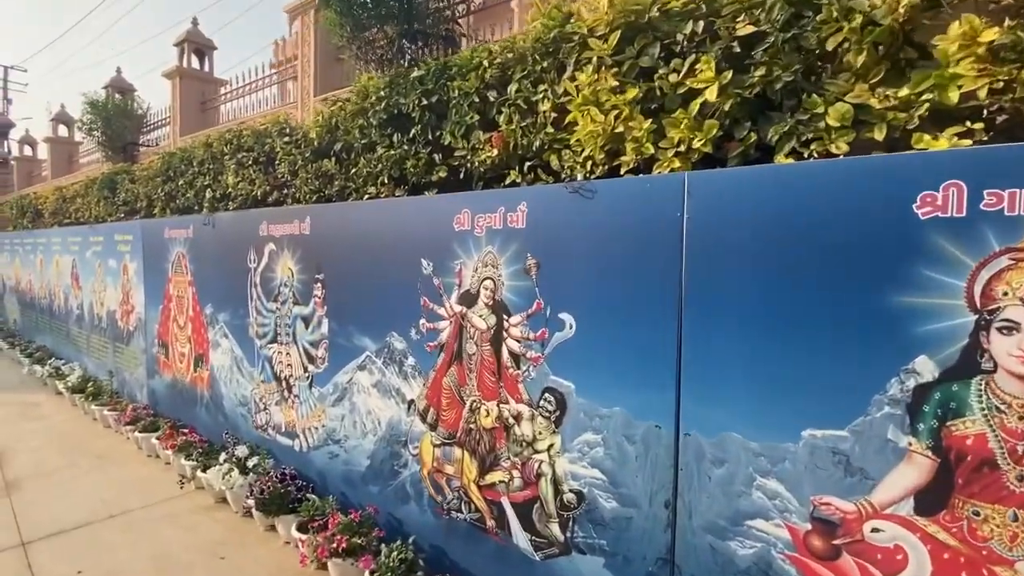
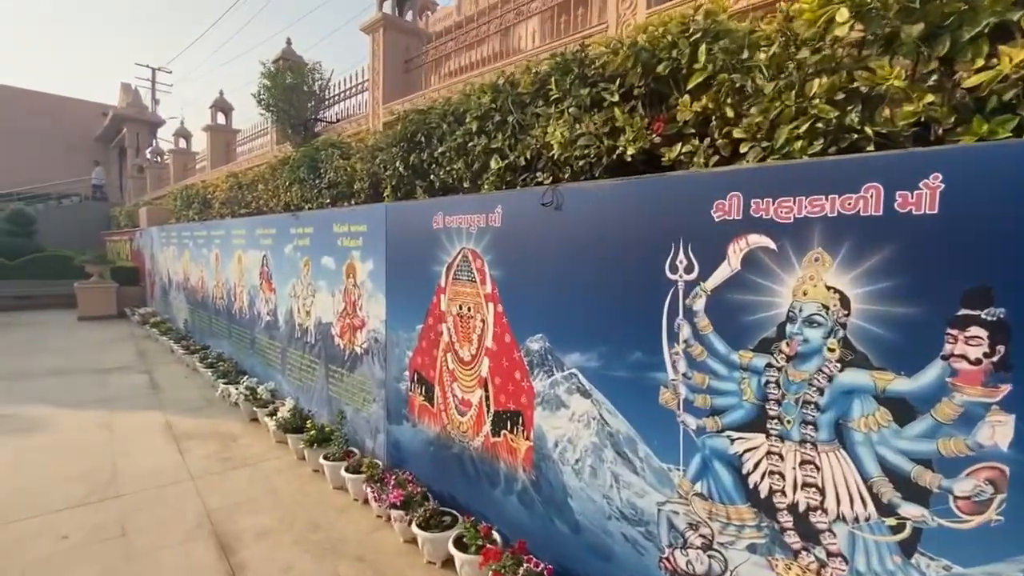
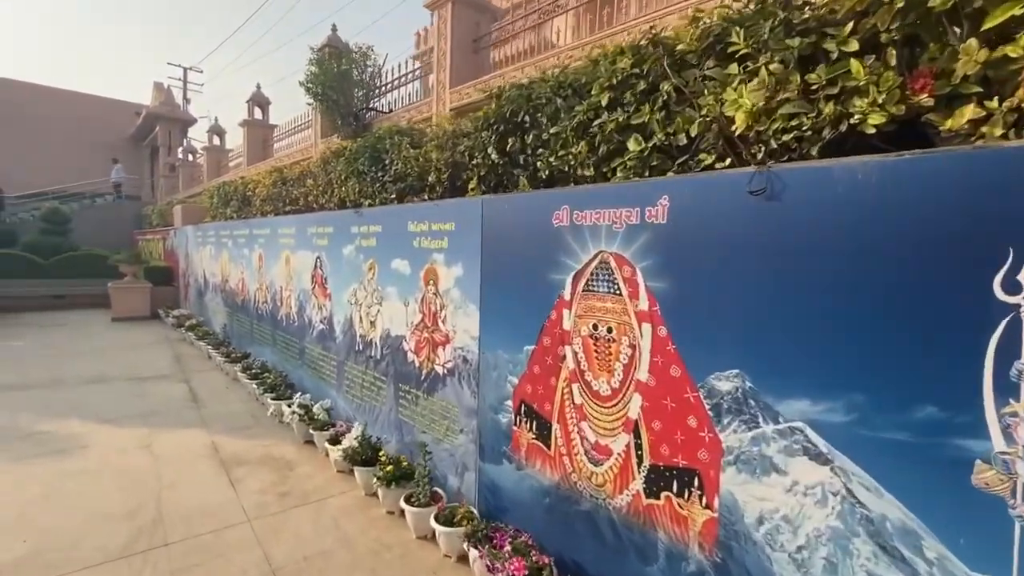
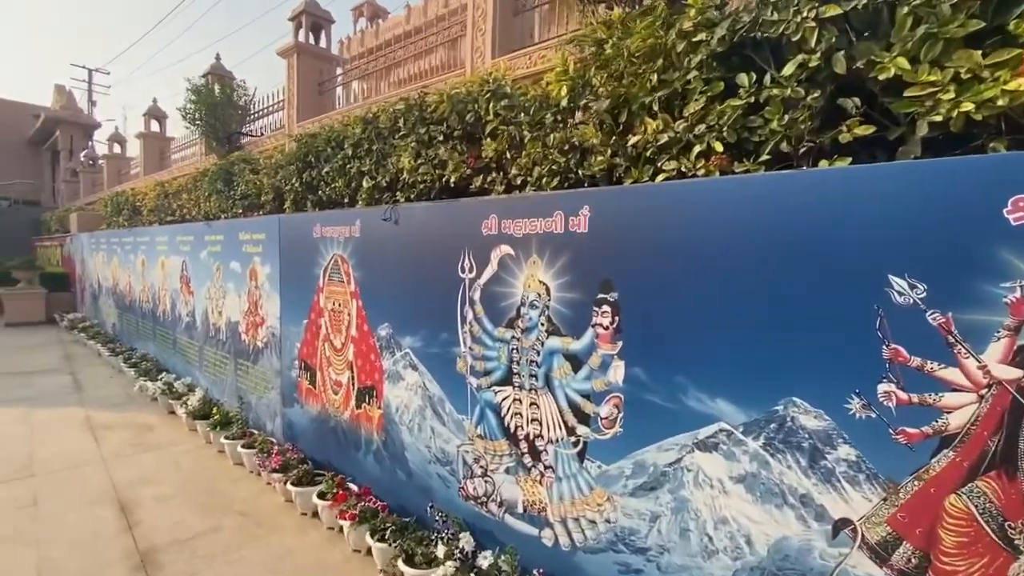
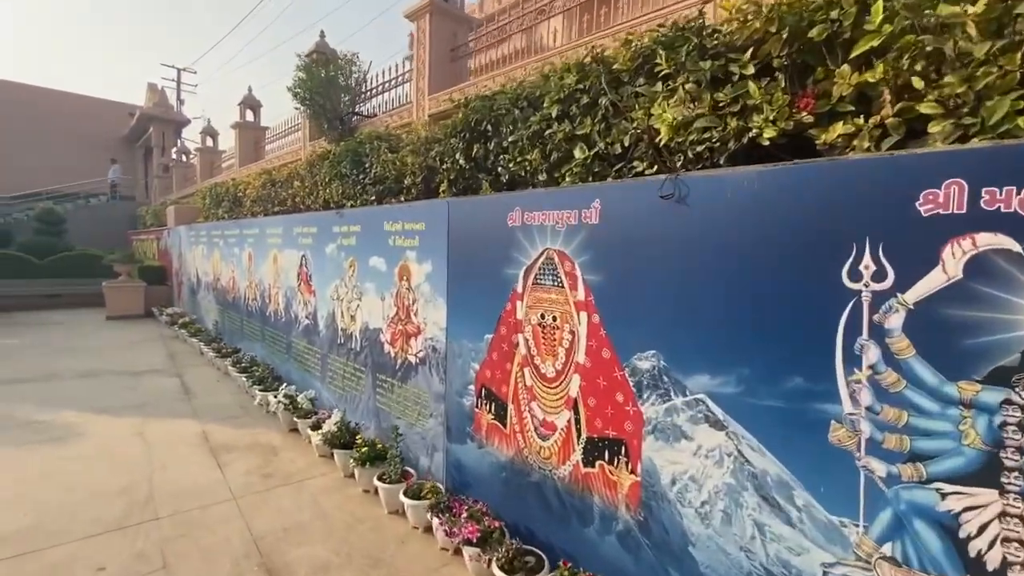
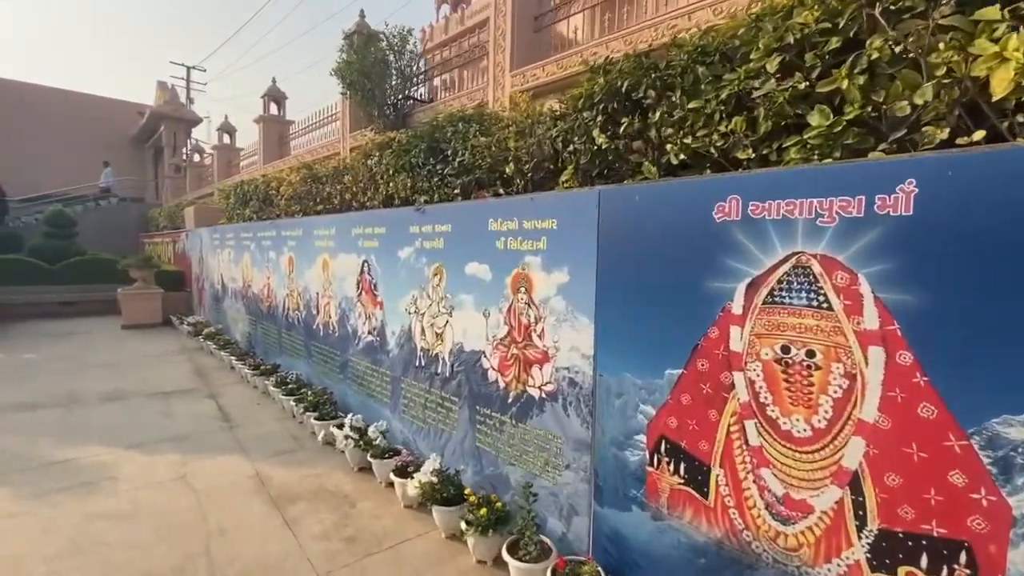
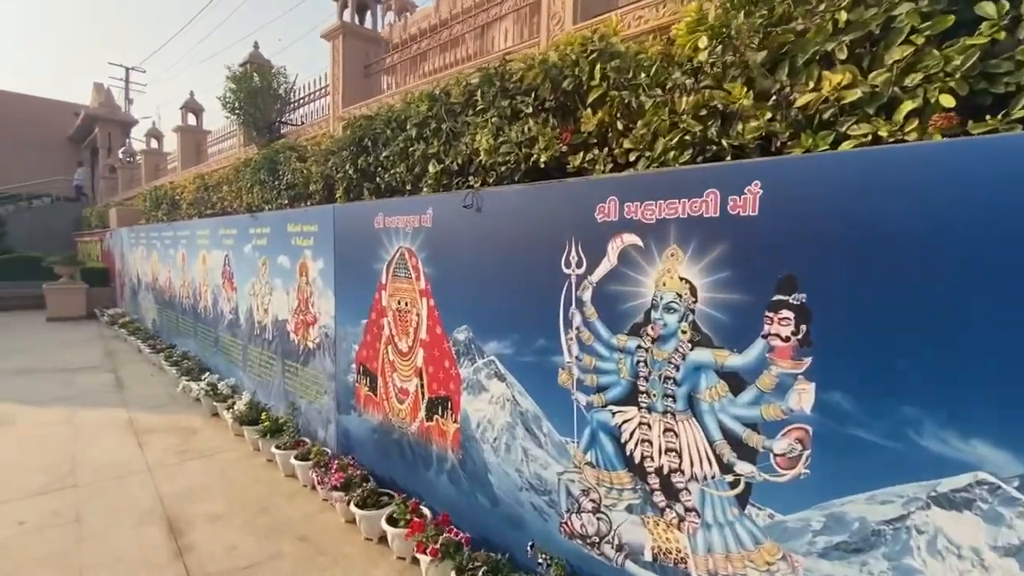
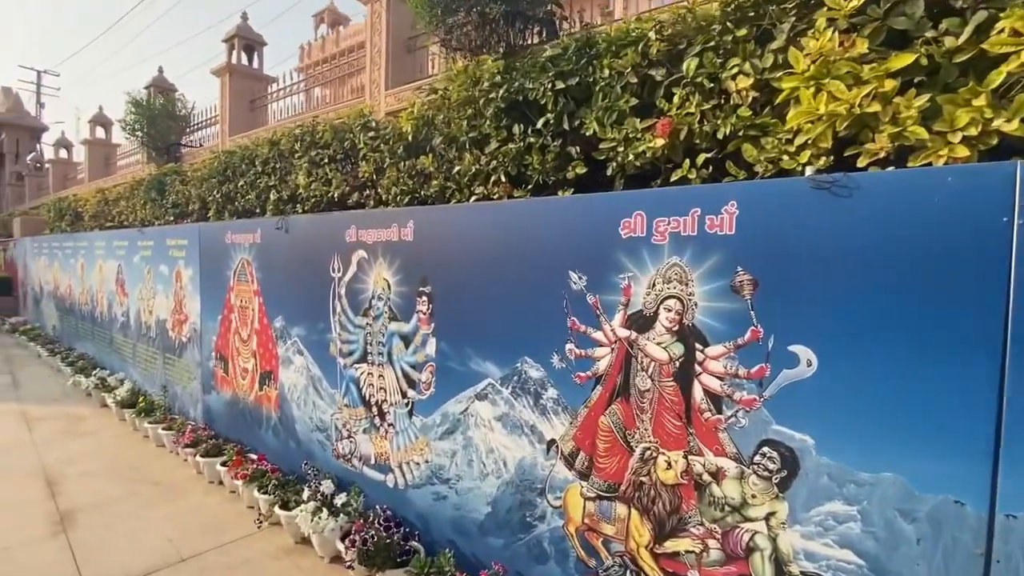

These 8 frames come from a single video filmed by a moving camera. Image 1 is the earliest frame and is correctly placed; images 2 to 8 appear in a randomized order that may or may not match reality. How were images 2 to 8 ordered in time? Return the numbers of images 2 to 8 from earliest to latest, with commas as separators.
8, 4, 7, 2, 5, 3, 6
